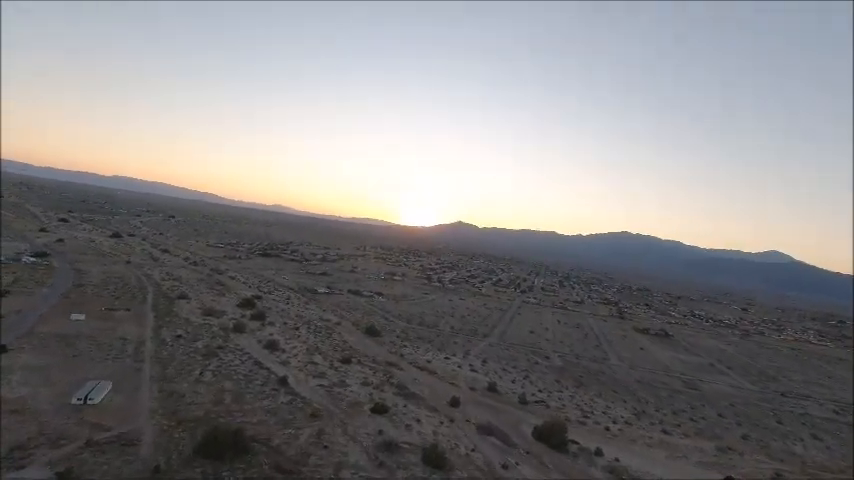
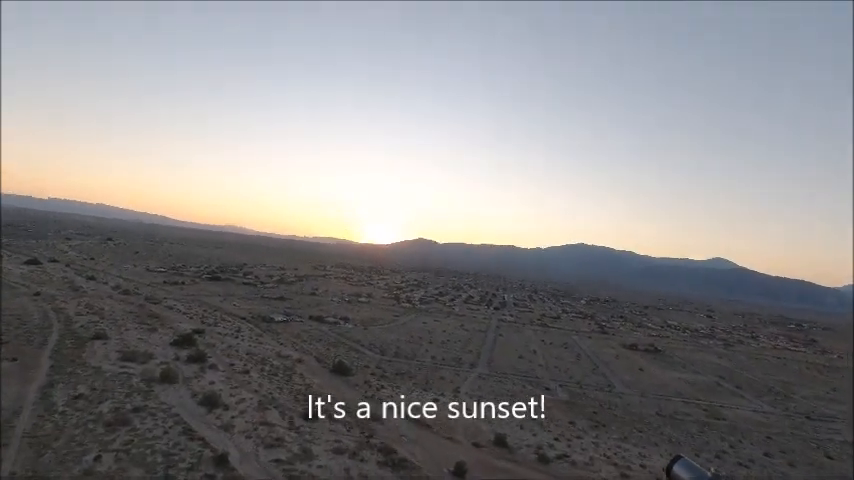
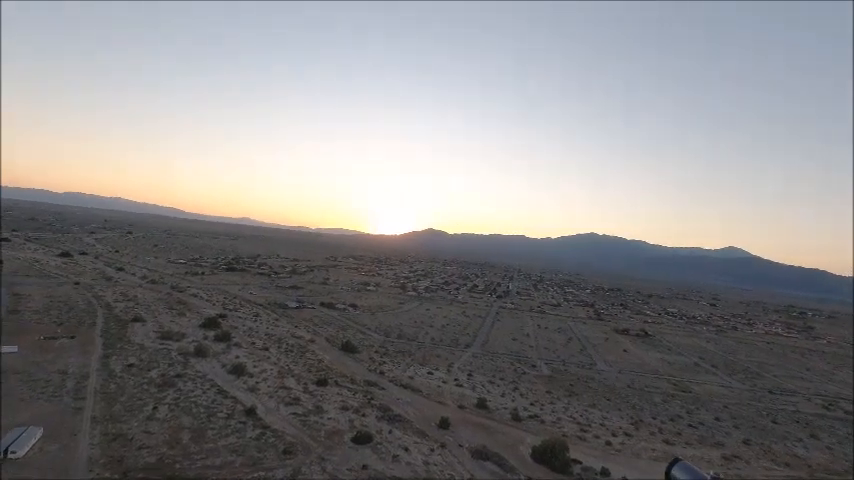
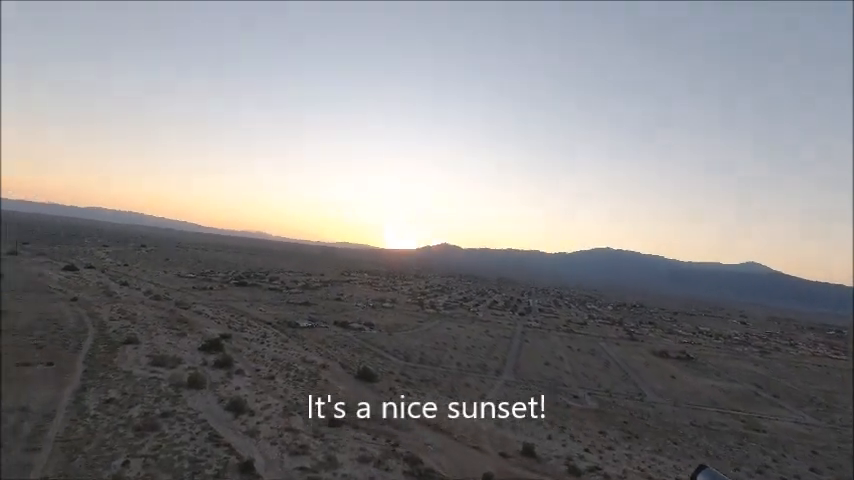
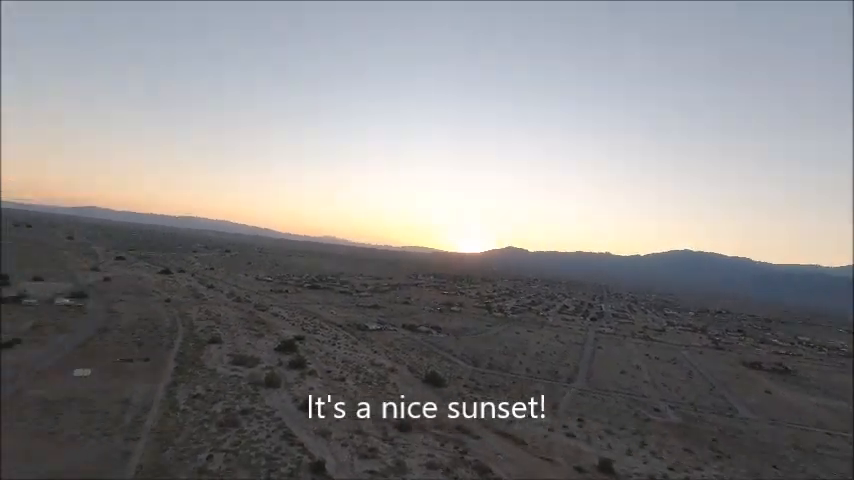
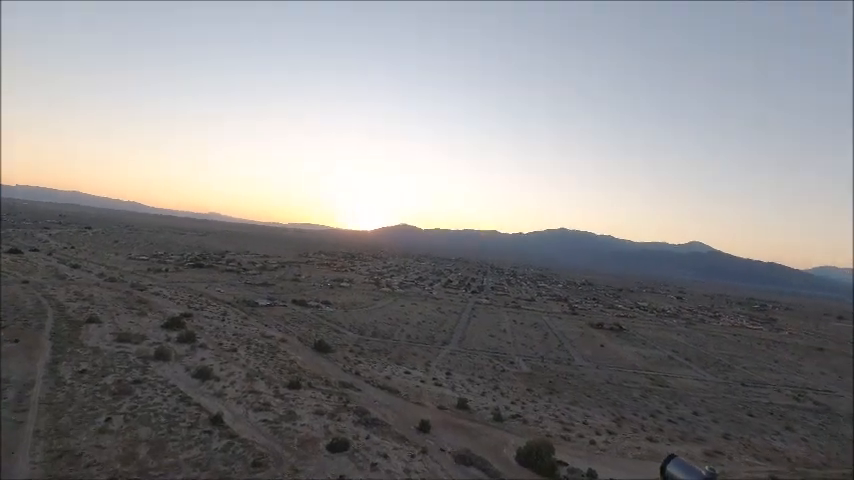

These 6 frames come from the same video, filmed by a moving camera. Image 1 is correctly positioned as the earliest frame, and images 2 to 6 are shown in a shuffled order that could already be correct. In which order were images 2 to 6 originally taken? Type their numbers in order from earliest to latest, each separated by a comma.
3, 6, 2, 4, 5
